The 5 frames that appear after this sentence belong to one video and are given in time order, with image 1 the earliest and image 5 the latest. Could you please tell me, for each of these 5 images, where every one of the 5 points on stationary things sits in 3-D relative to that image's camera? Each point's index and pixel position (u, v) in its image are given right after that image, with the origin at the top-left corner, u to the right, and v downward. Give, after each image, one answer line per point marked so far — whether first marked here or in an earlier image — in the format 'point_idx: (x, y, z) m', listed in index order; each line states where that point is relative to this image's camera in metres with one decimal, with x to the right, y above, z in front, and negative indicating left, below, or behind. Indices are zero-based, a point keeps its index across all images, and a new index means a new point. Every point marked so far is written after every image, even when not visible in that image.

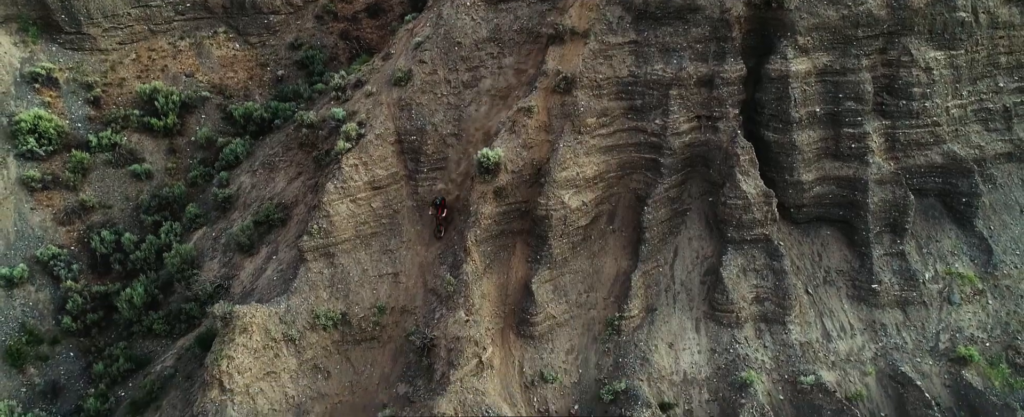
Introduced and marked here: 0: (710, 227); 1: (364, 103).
0: (+5.5, -0.5, +17.2) m
1: (-4.5, +3.2, +19.0) m
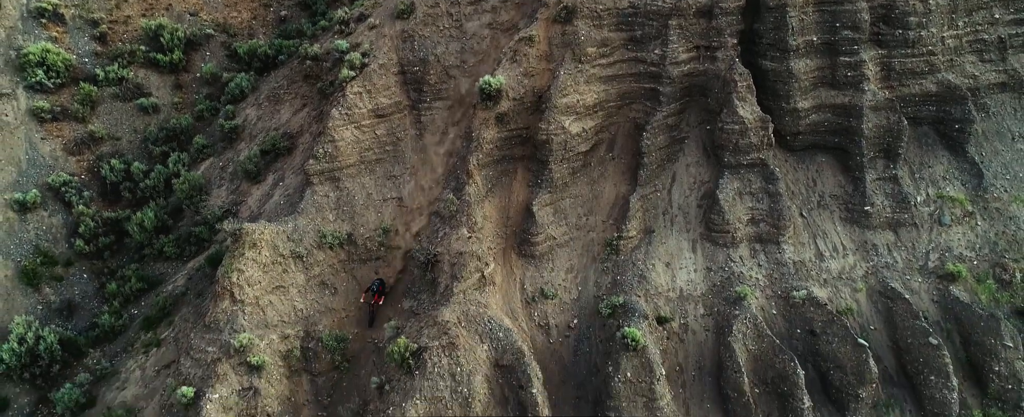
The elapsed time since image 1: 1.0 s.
0: (+5.5, +1.5, +17.5) m
1: (-4.5, +5.4, +19.2) m
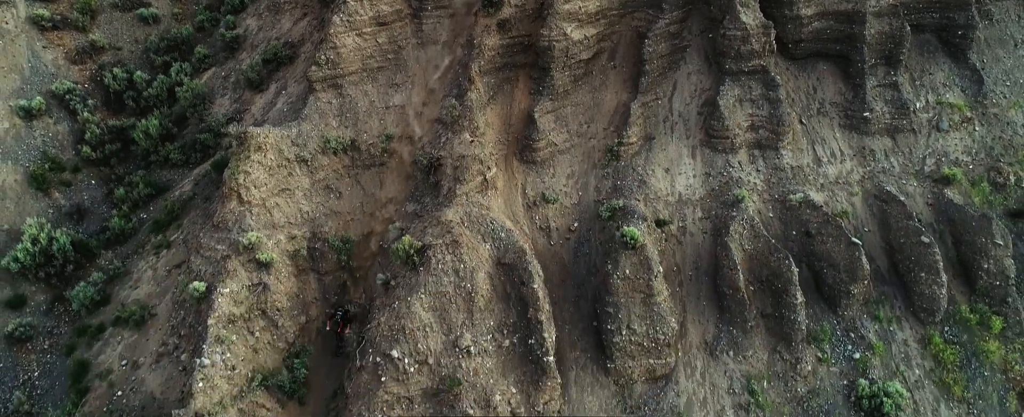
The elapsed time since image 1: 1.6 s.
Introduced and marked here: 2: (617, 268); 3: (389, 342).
0: (+5.6, +4.1, +17.5) m
1: (-4.4, +8.1, +18.9) m
2: (+2.5, -1.4, +15.1) m
3: (-2.8, -3.1, +14.4) m
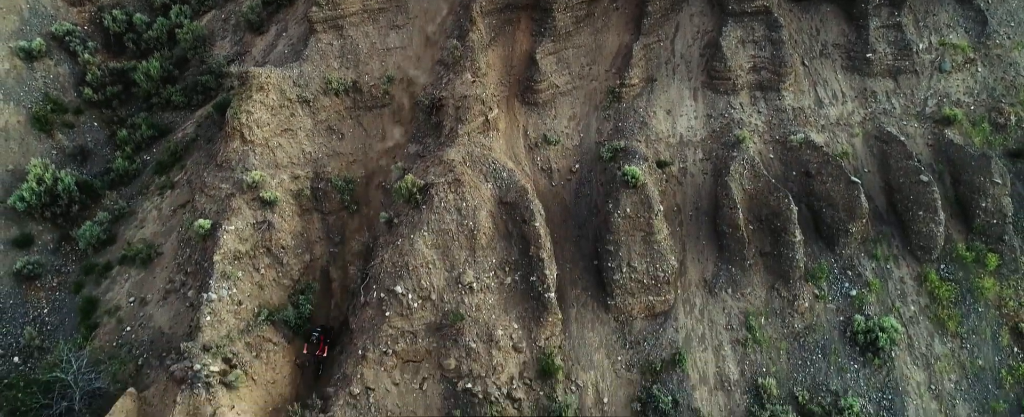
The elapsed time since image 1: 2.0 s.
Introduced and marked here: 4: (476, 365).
0: (+5.6, +5.7, +17.4) m
1: (-4.4, +9.7, +18.6) m
2: (+2.6, 0.0, +15.2) m
3: (-2.8, -1.6, +14.6) m
4: (-0.8, -3.7, +14.4) m
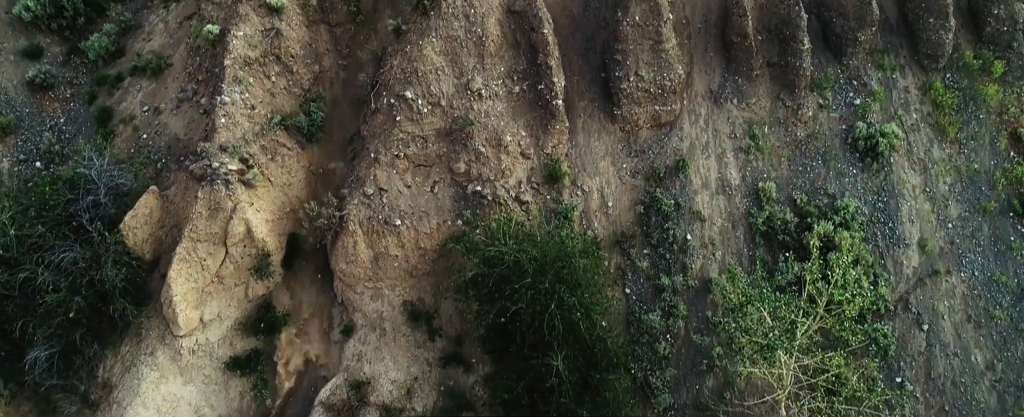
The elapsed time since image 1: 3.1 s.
0: (+5.8, +10.6, +16.5) m
1: (-4.2, +14.8, +17.2) m
2: (+2.8, +4.7, +15.1) m
3: (-2.6, +3.0, +14.8) m
4: (-0.6, +1.0, +14.8) m
